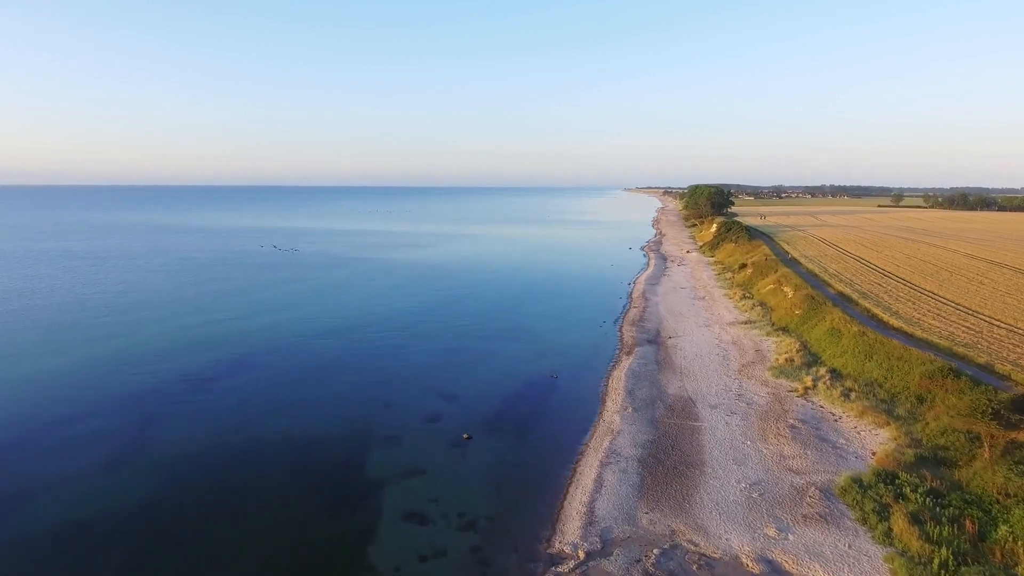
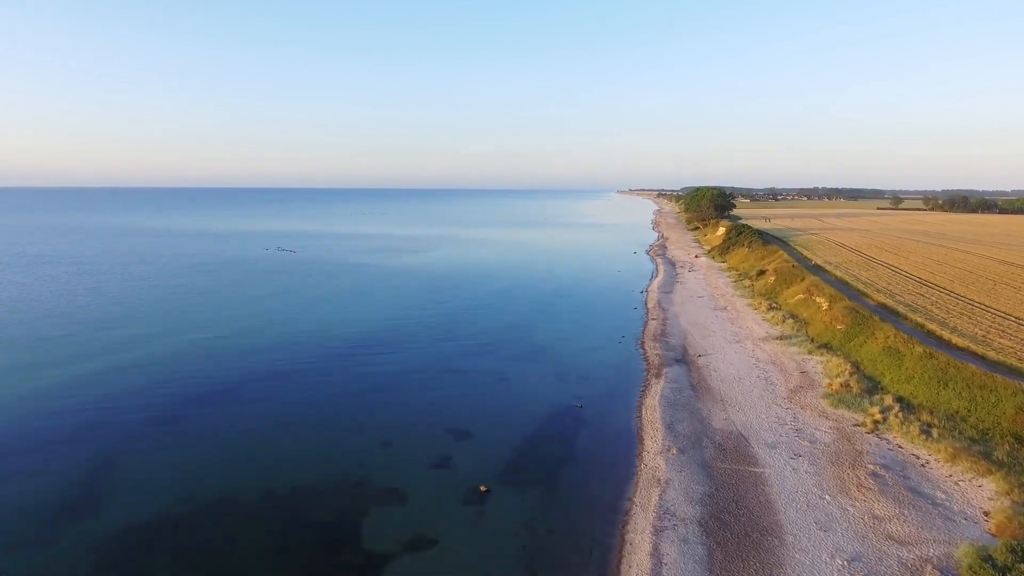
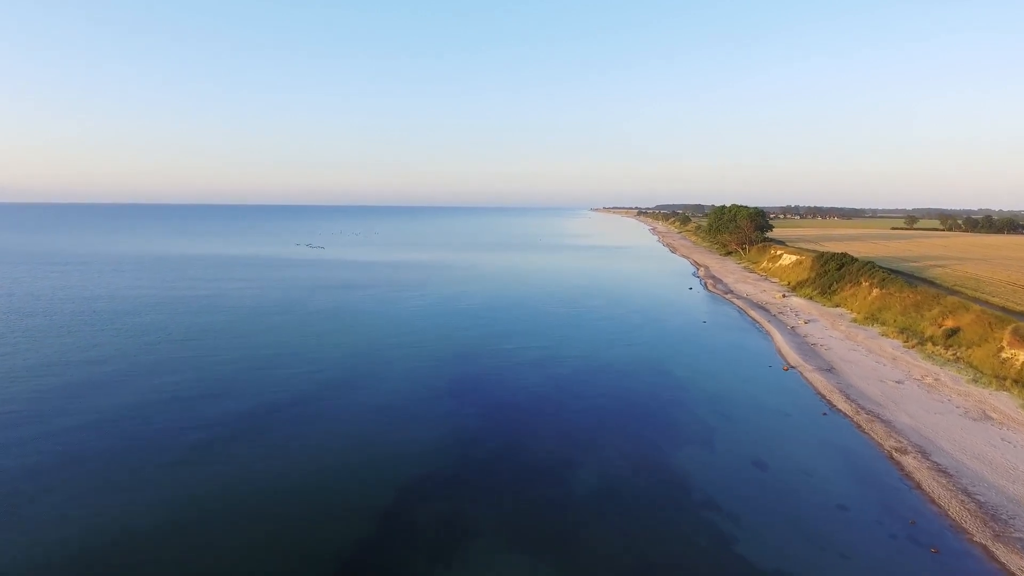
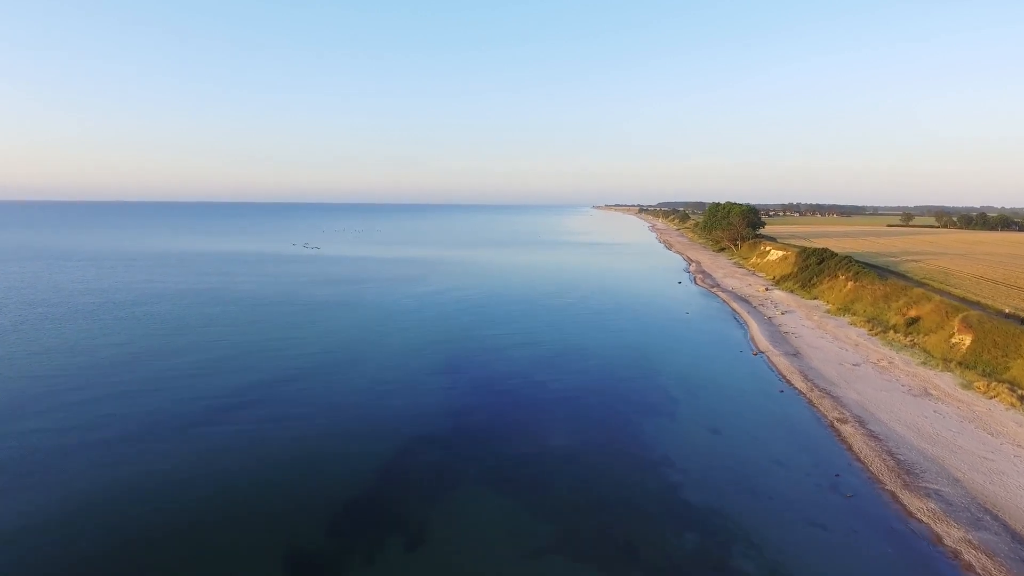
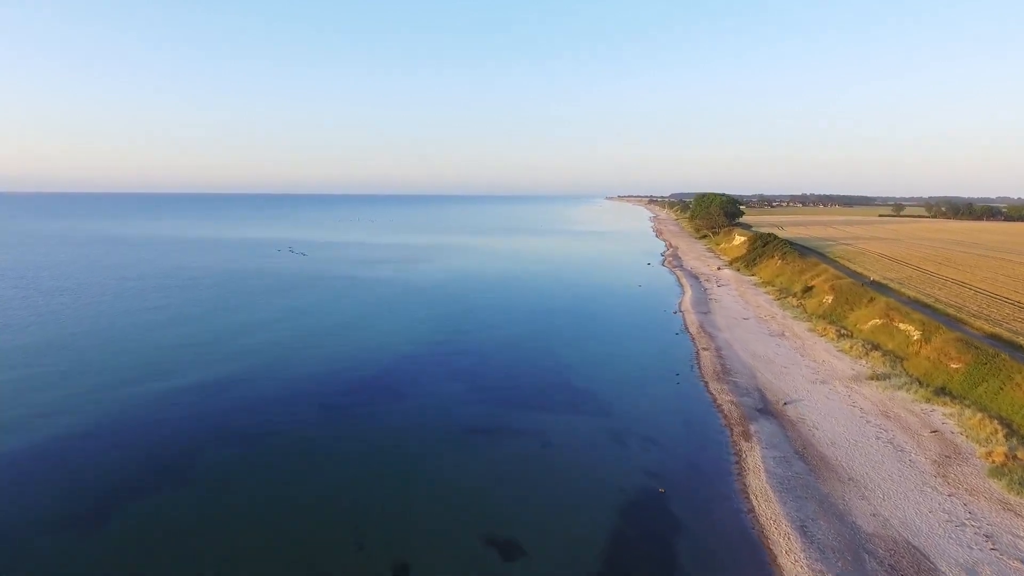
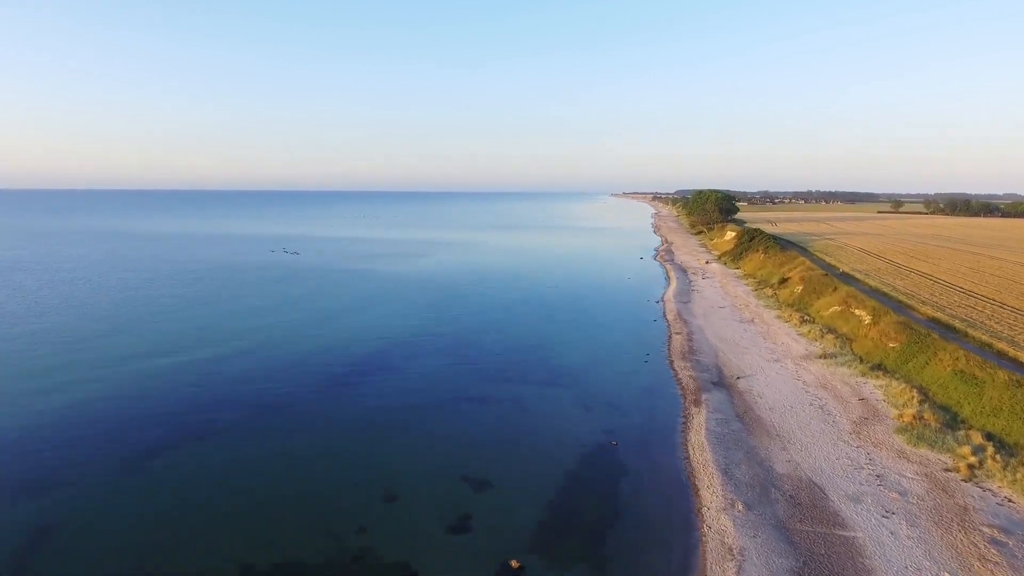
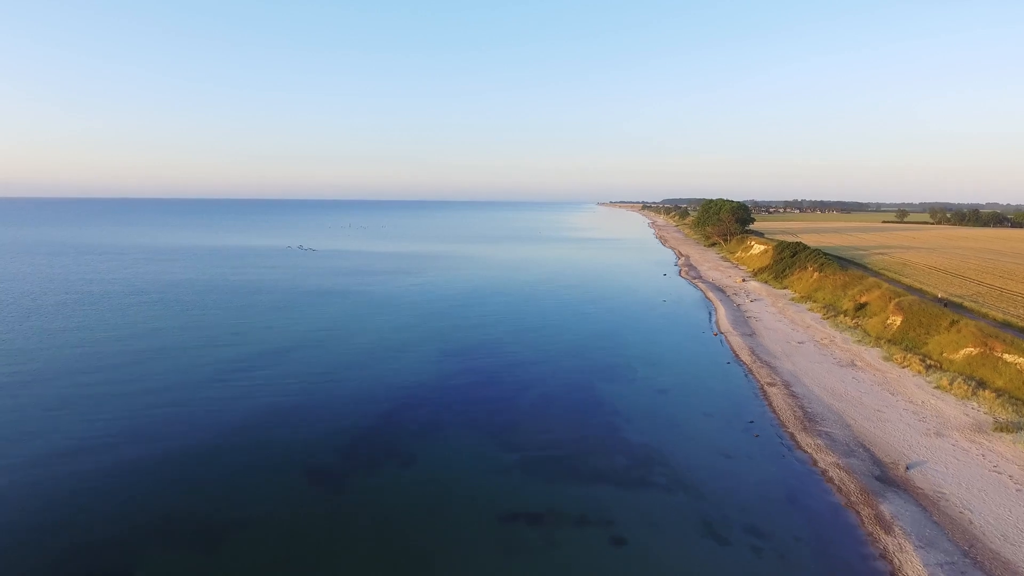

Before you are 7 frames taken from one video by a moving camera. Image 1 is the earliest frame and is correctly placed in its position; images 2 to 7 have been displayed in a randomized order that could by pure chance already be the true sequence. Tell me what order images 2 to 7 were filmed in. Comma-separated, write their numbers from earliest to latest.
2, 6, 5, 7, 4, 3
